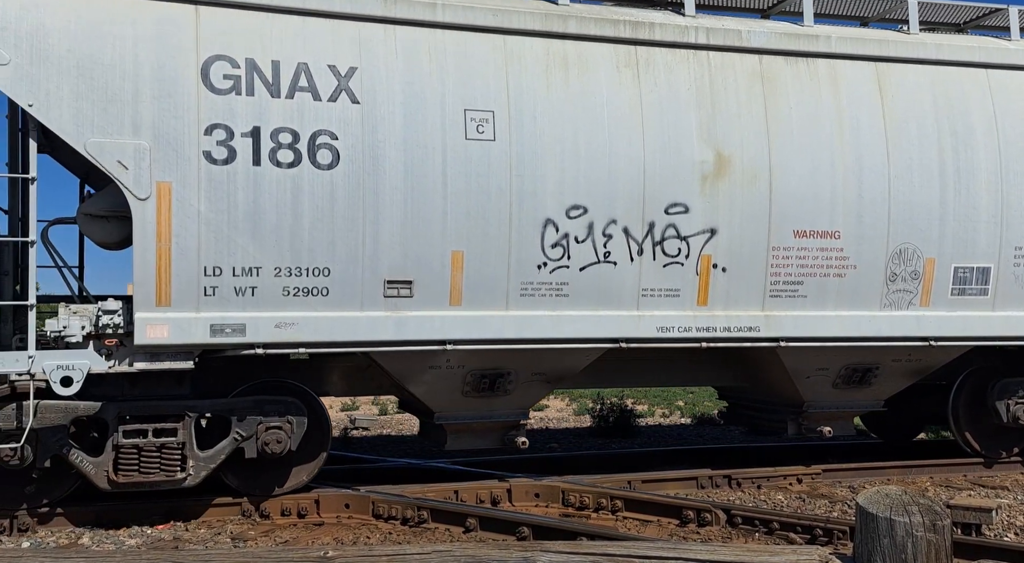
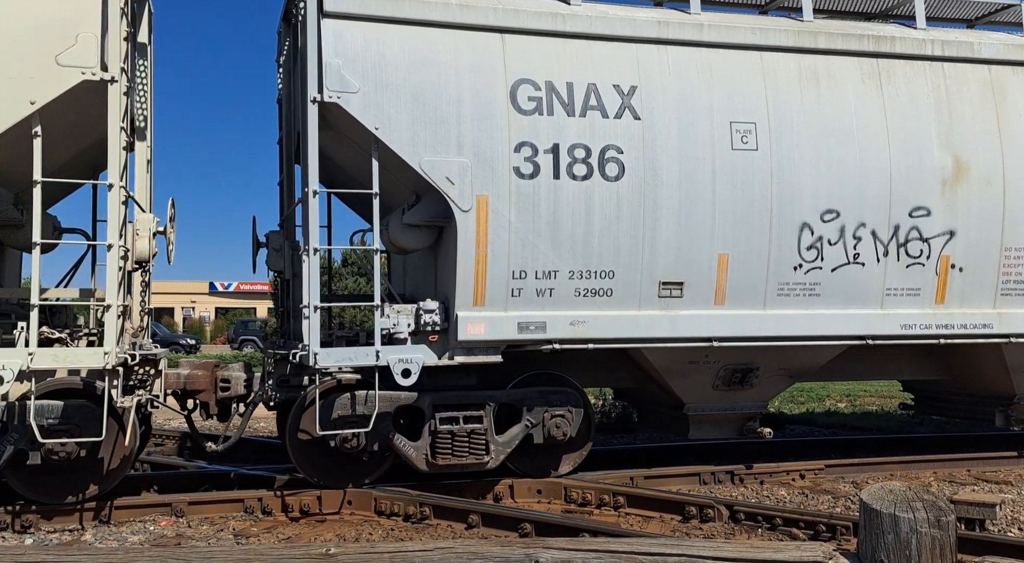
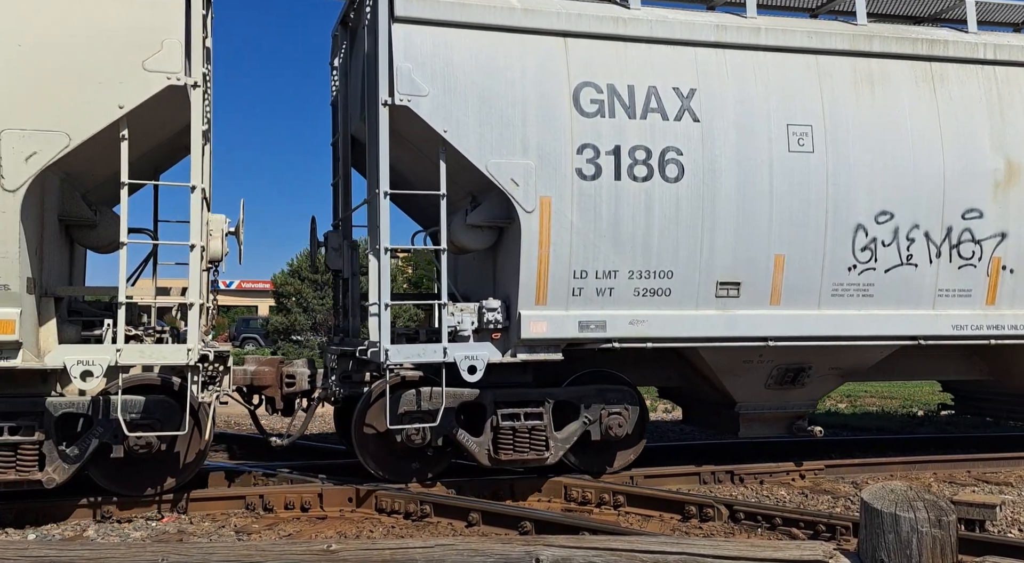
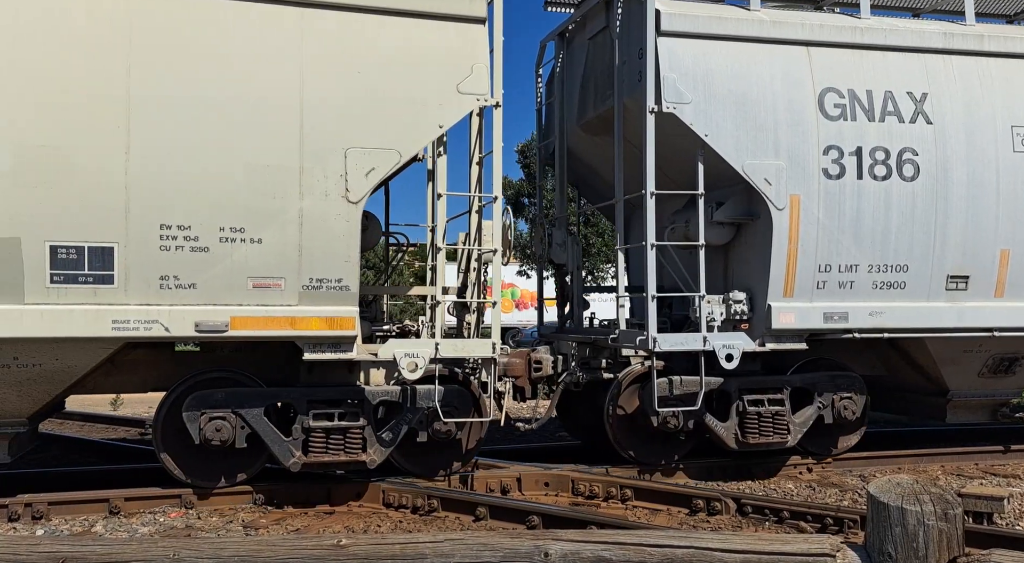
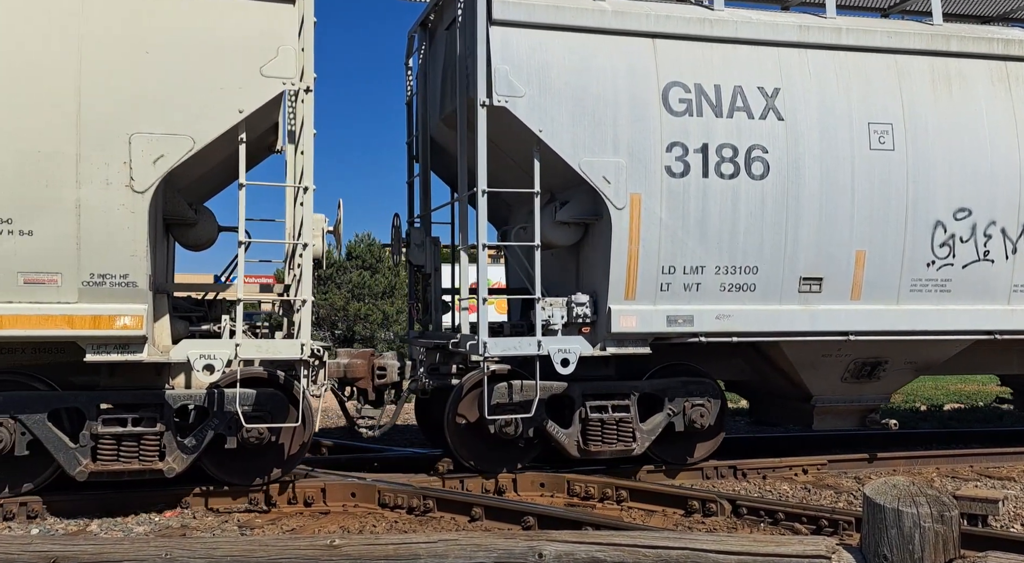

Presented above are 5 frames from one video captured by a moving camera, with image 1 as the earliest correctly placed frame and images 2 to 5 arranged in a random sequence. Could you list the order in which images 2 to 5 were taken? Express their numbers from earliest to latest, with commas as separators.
2, 3, 5, 4
